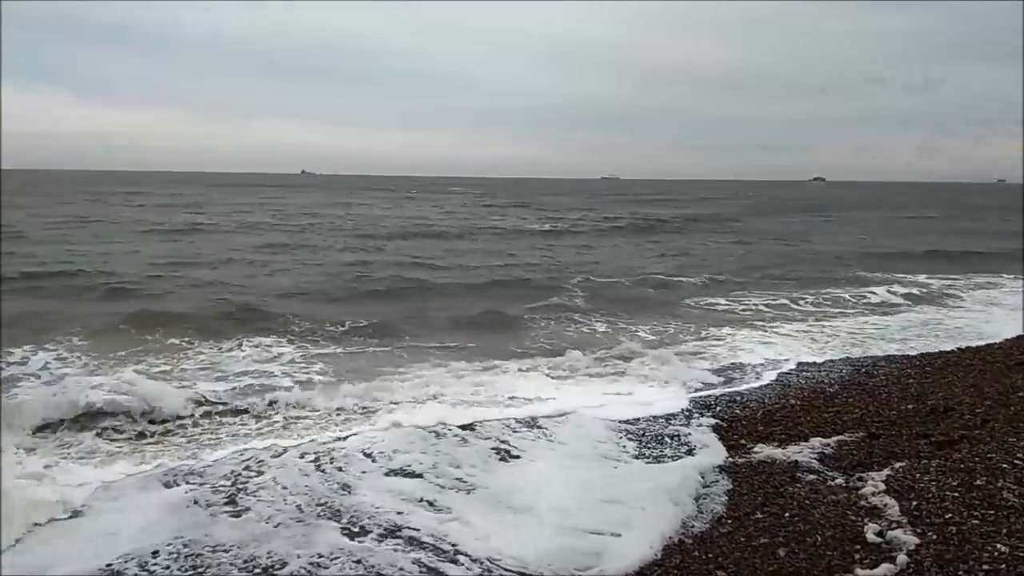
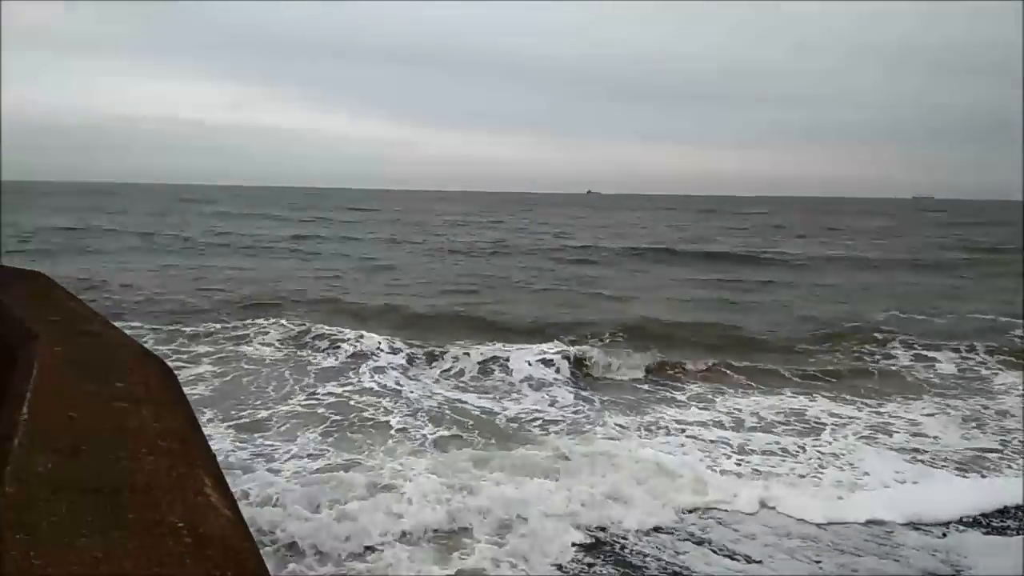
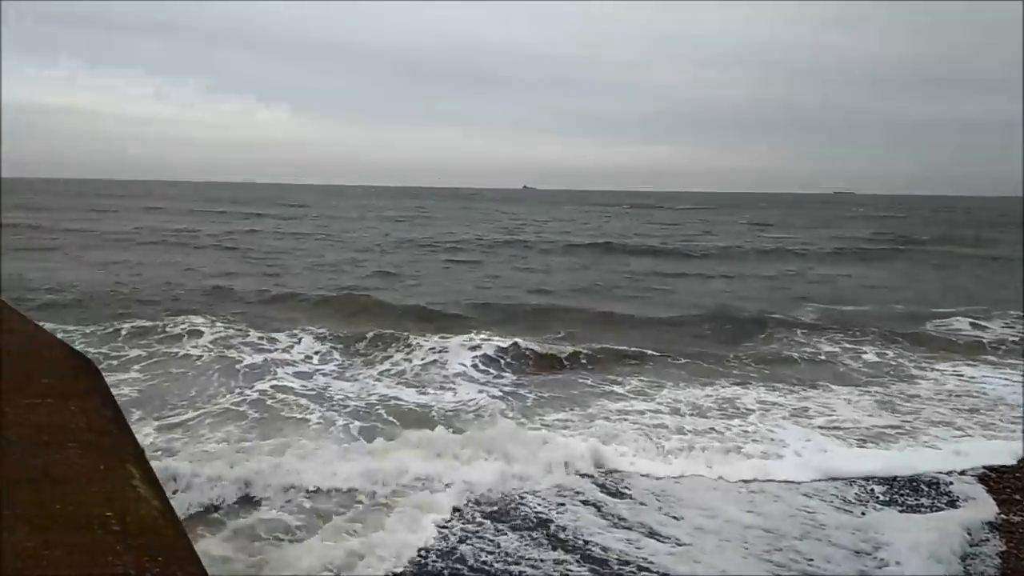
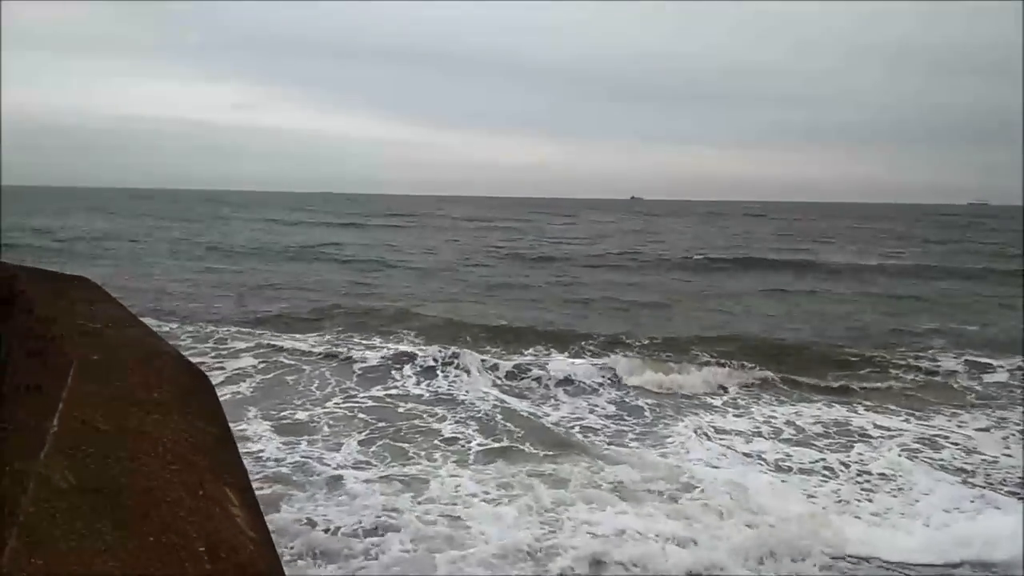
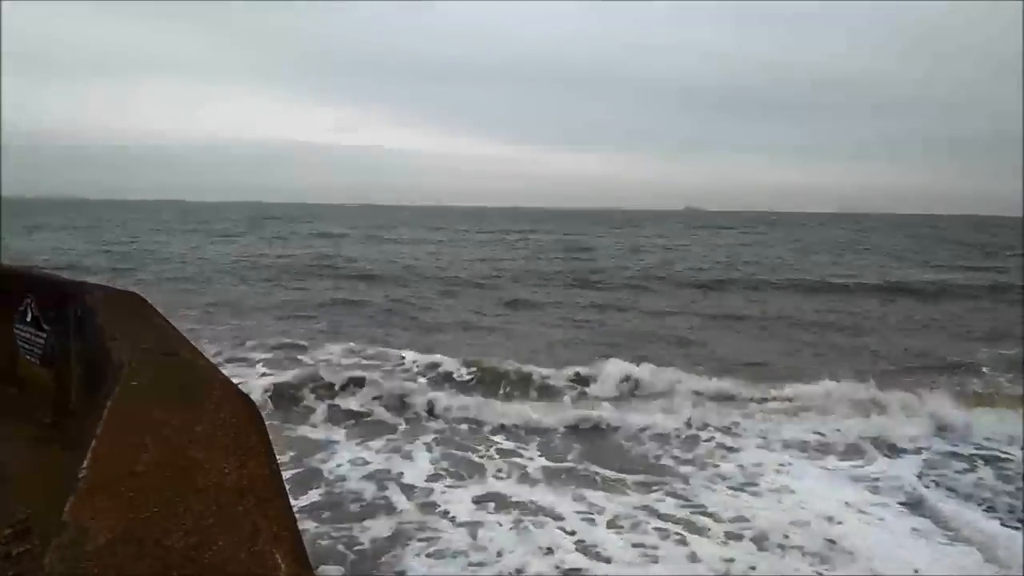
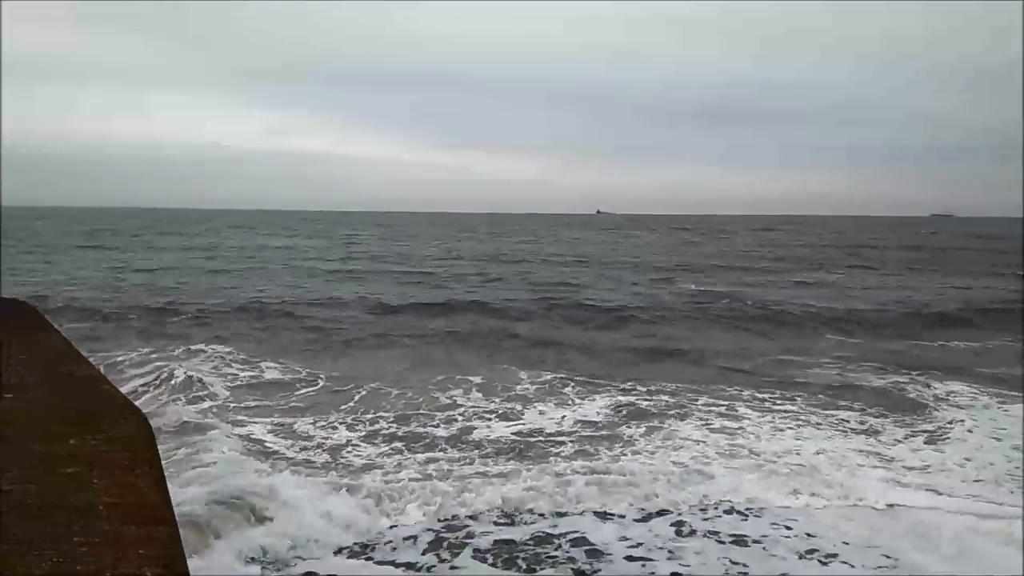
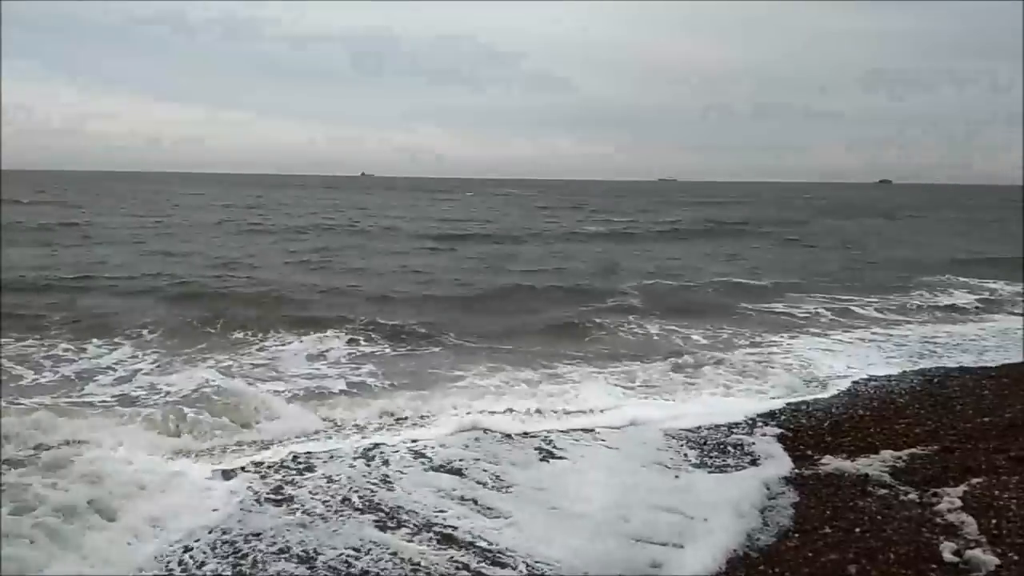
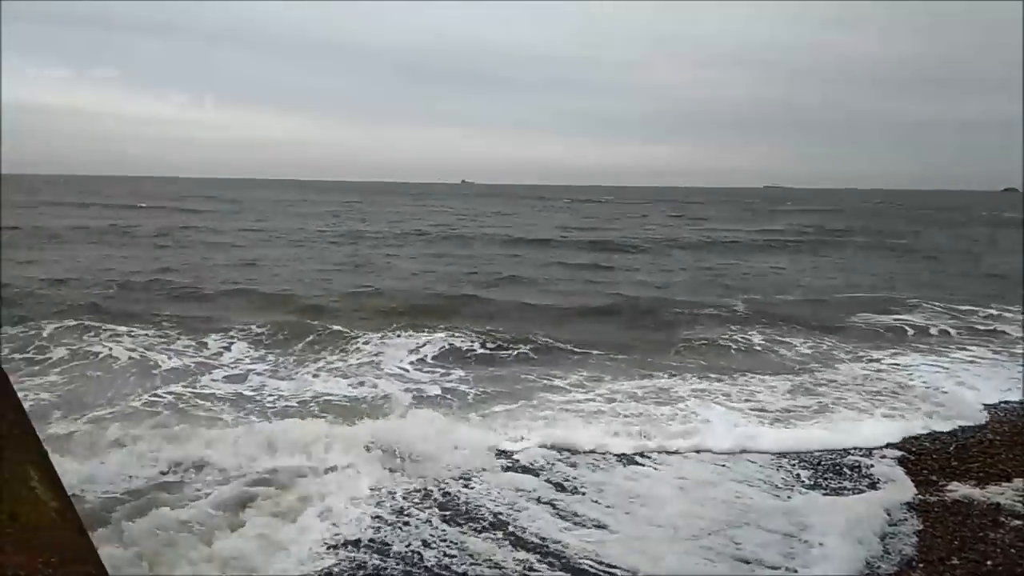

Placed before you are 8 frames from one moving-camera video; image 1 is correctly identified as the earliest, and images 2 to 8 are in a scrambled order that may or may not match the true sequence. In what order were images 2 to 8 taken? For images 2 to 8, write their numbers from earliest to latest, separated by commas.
7, 8, 3, 2, 4, 5, 6
